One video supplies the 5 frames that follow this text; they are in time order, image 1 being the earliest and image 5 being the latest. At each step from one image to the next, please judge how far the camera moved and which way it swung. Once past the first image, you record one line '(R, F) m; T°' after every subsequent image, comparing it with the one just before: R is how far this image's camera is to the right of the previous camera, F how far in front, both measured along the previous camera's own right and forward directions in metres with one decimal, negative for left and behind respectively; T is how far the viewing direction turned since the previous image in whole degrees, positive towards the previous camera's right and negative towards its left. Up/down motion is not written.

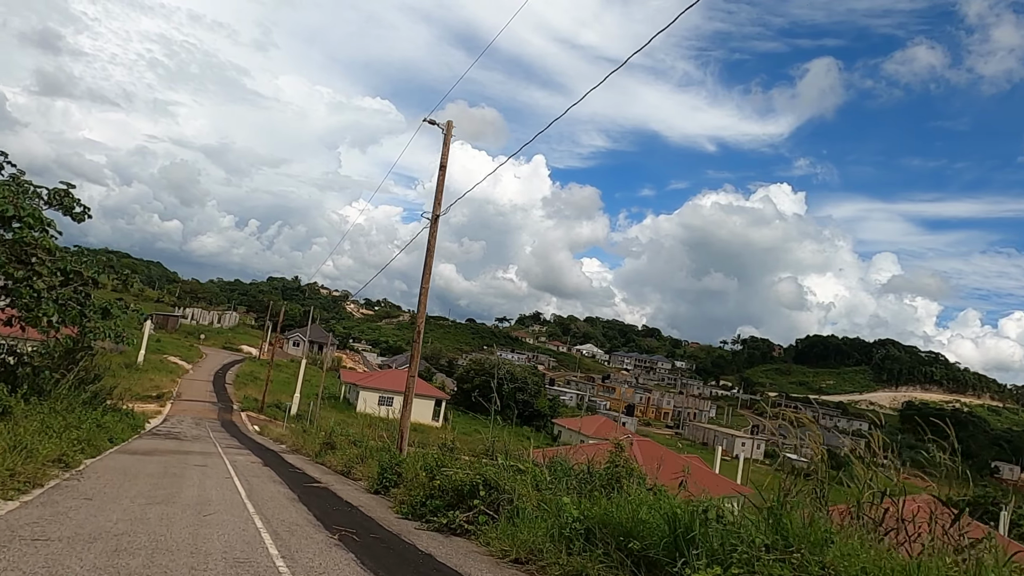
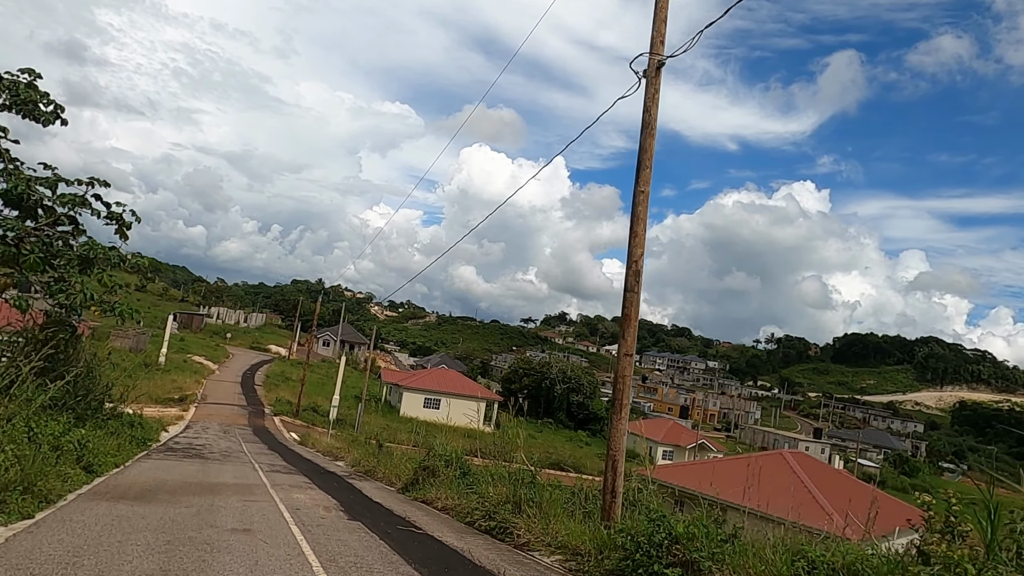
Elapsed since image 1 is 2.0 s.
(-1.3, +2.6) m; -2°
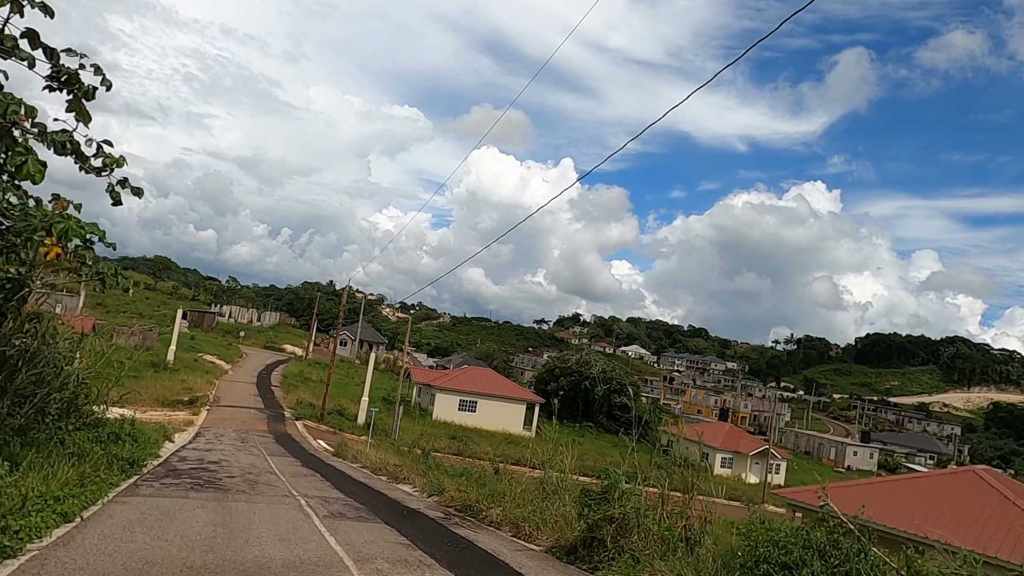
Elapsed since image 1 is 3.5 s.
(-1.0, +2.1) m; -1°
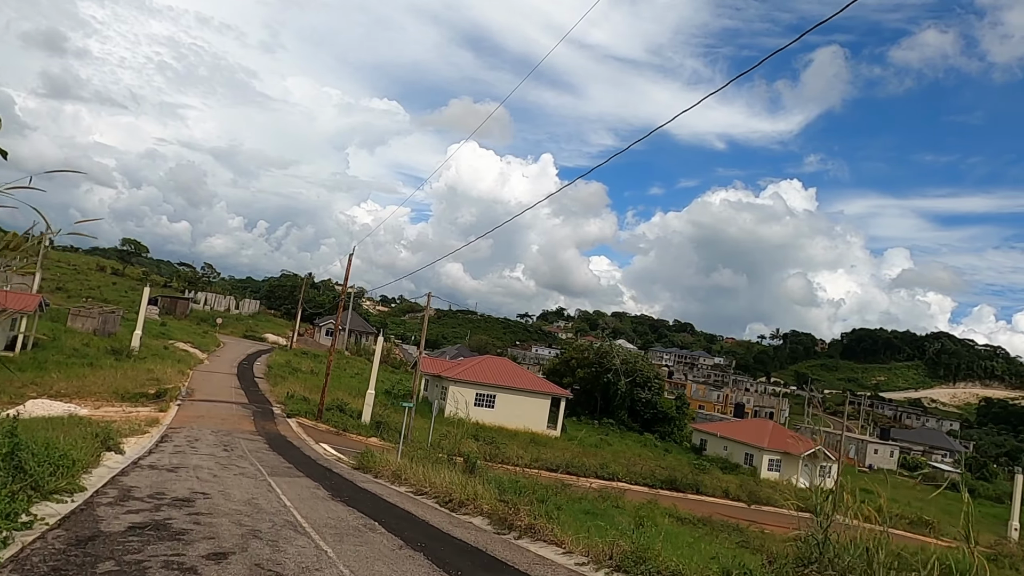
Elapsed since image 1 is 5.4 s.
(-1.1, +2.6) m; +2°
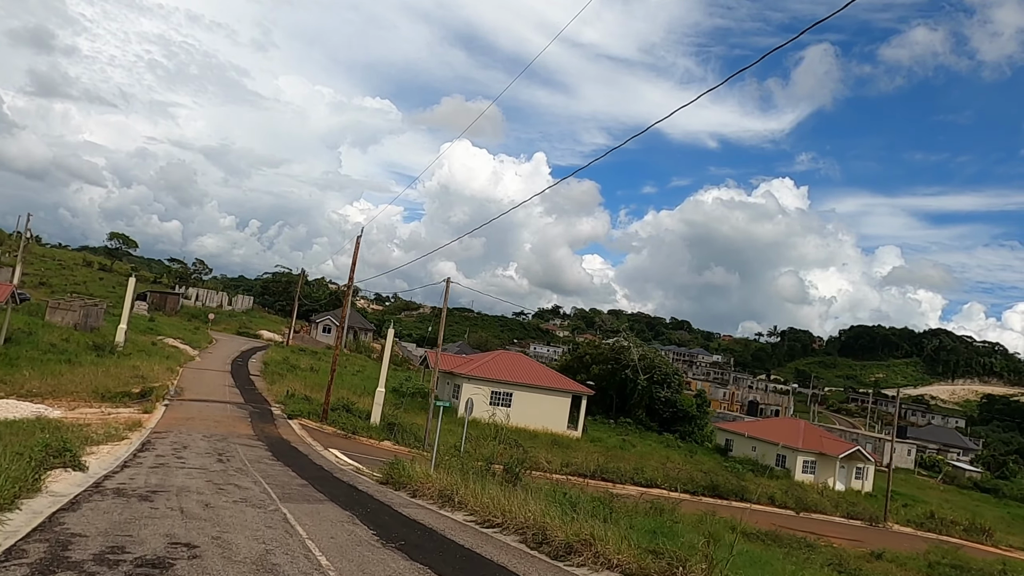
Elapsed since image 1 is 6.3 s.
(-0.6, +1.3) m; +1°
